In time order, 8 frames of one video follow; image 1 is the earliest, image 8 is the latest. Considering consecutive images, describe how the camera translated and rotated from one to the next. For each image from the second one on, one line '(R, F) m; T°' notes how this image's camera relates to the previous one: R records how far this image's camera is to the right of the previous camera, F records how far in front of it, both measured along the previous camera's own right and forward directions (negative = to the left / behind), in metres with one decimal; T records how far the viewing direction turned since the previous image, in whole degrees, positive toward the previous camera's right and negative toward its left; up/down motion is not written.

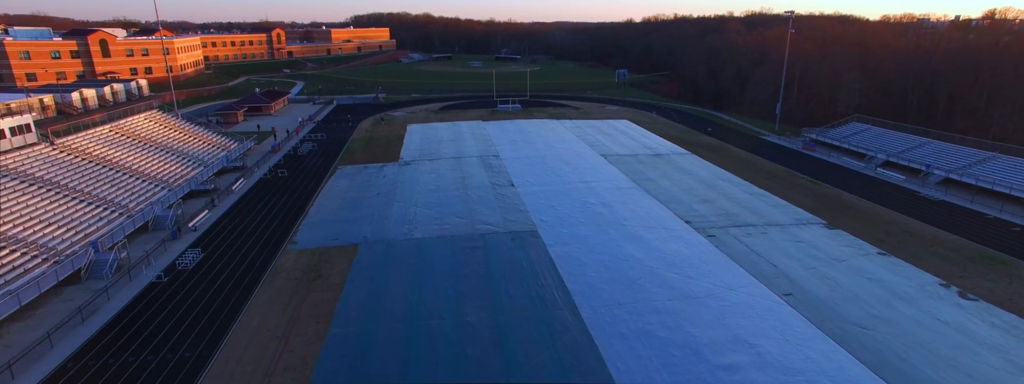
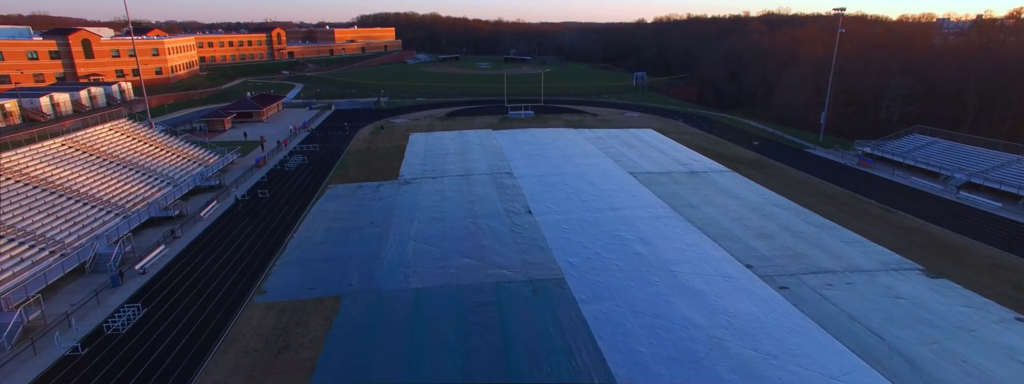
(-0.6, +5.2) m; -1°
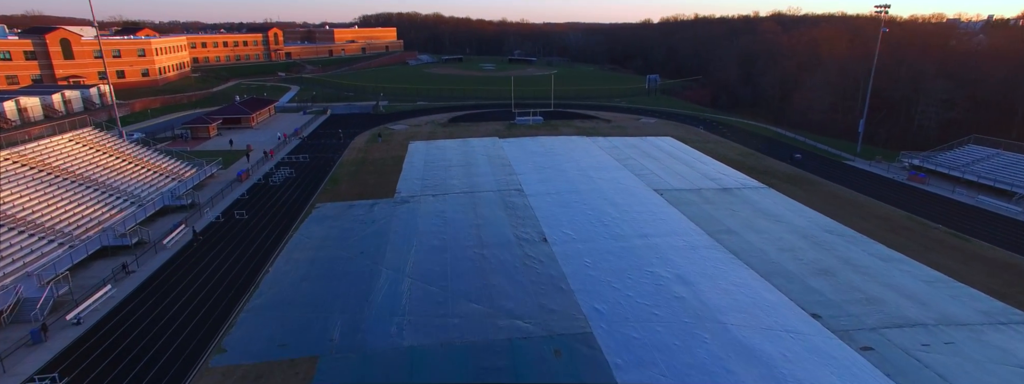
(-0.5, +4.0) m; 0°
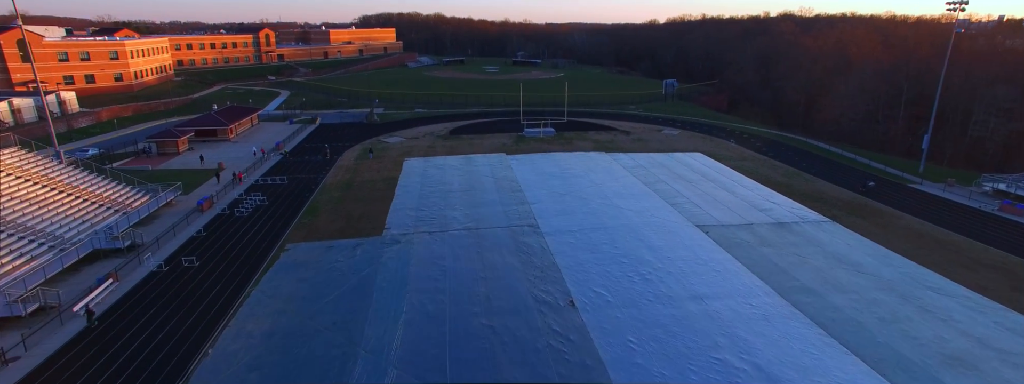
(-0.7, +5.6) m; 0°
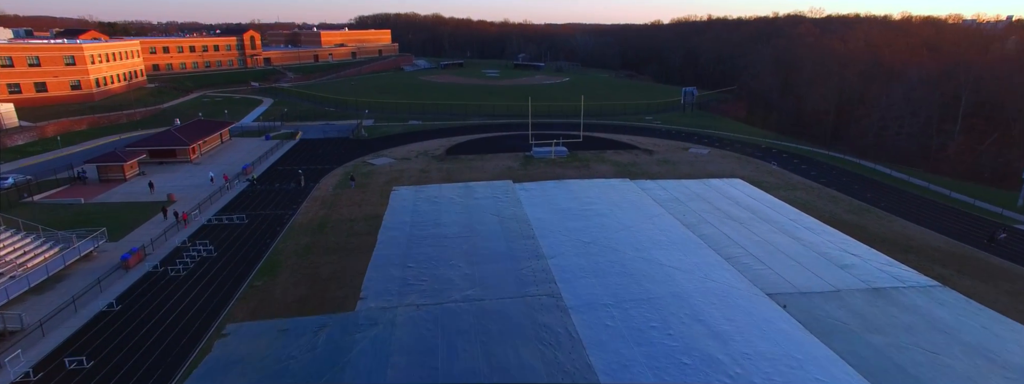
(-0.7, +6.5) m; 0°
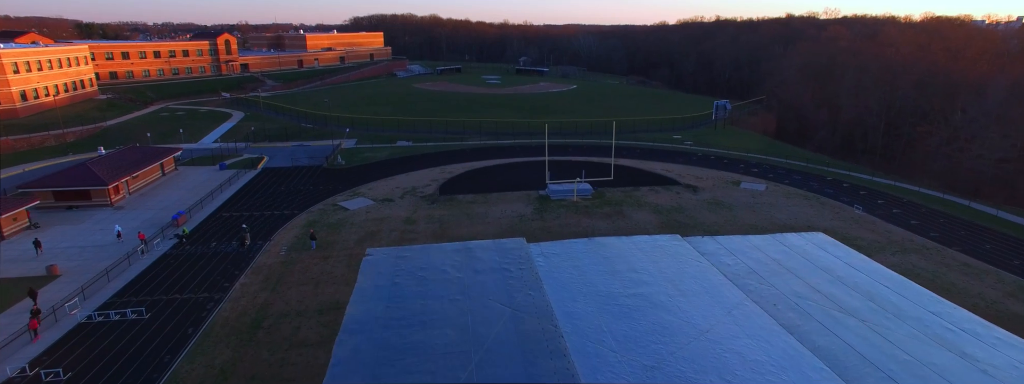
(-0.9, +8.9) m; 0°
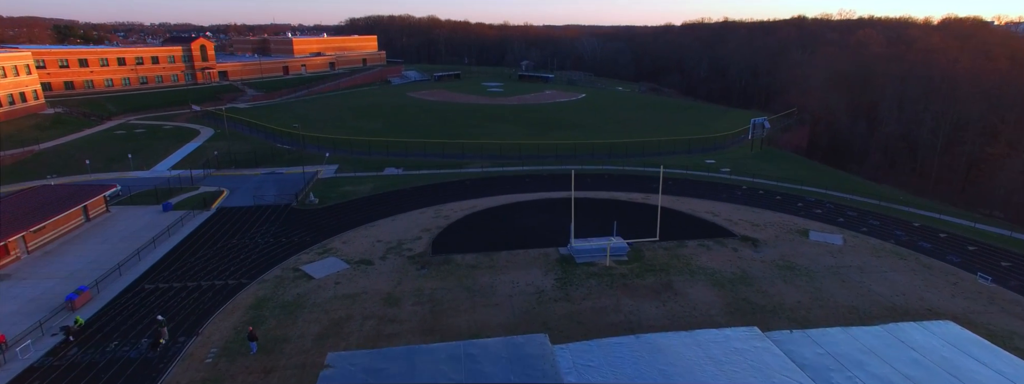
(-0.8, +7.5) m; 0°
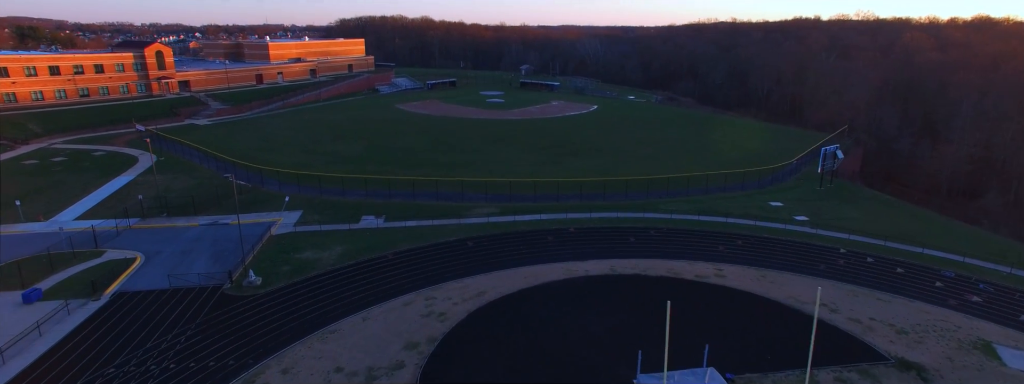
(-1.4, +10.2) m; +1°
